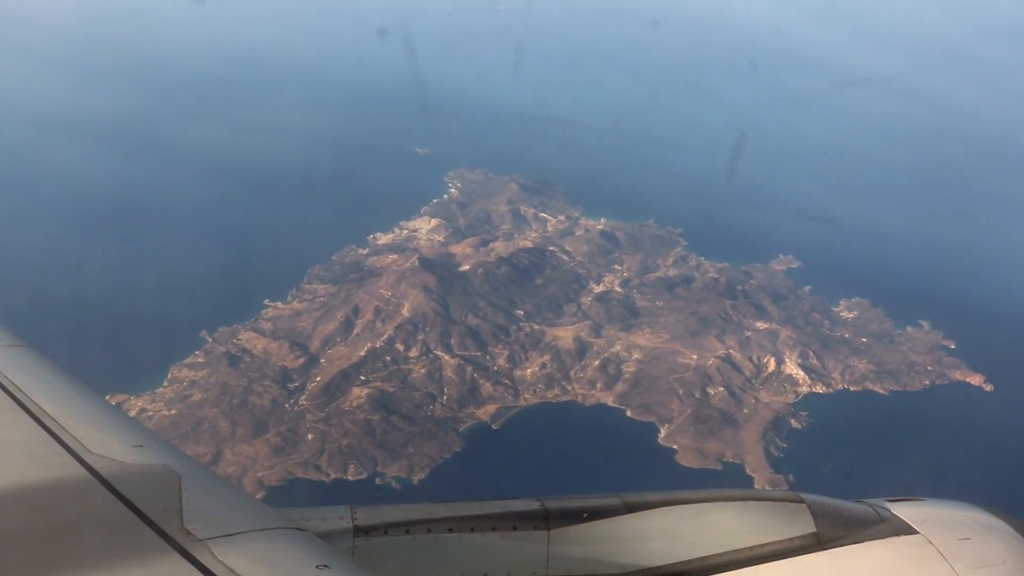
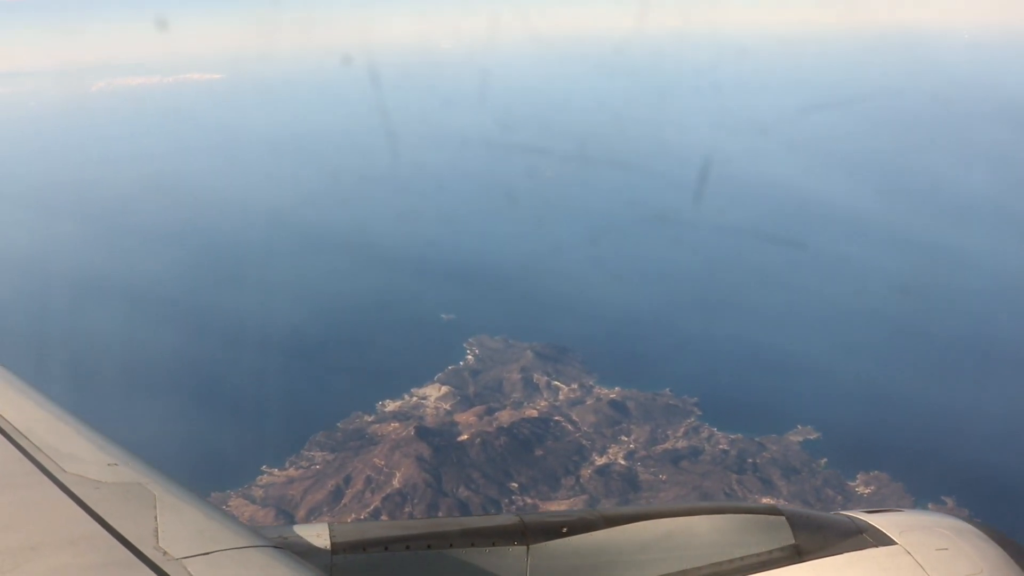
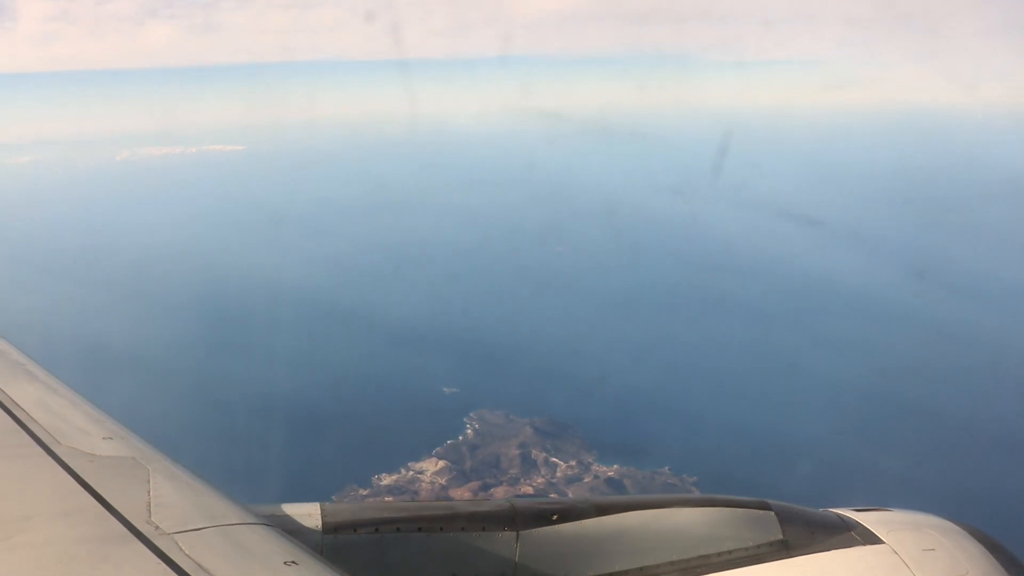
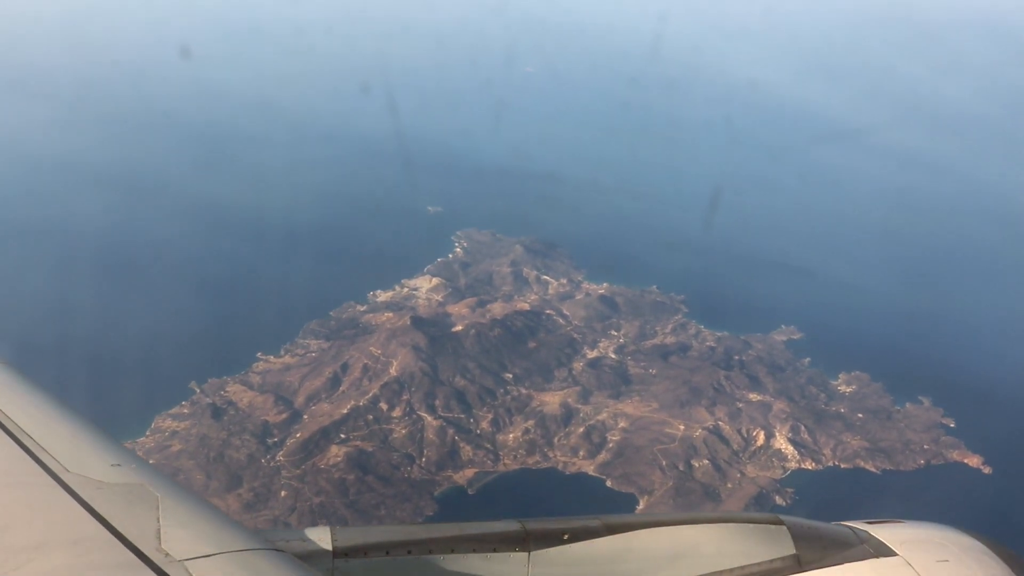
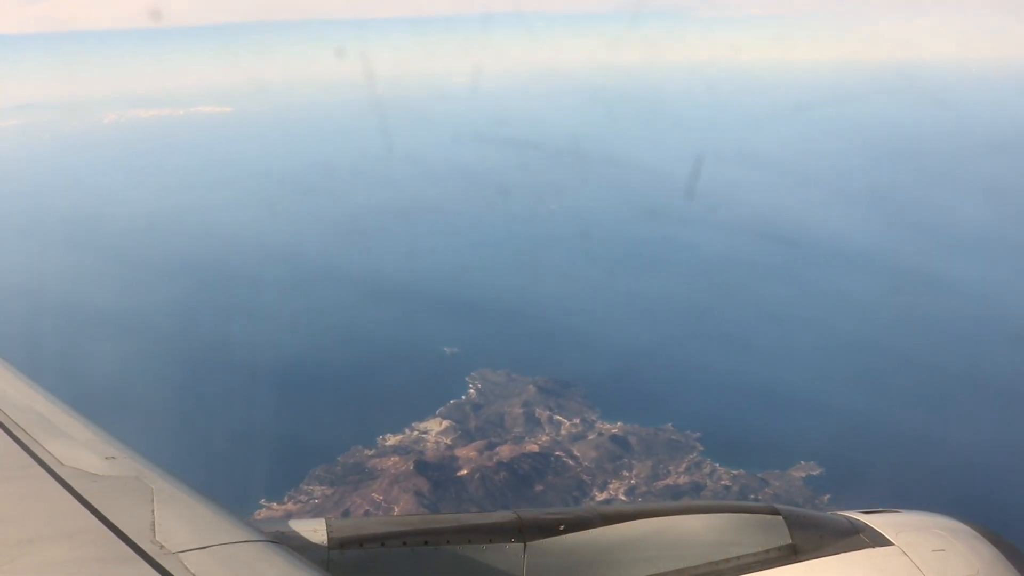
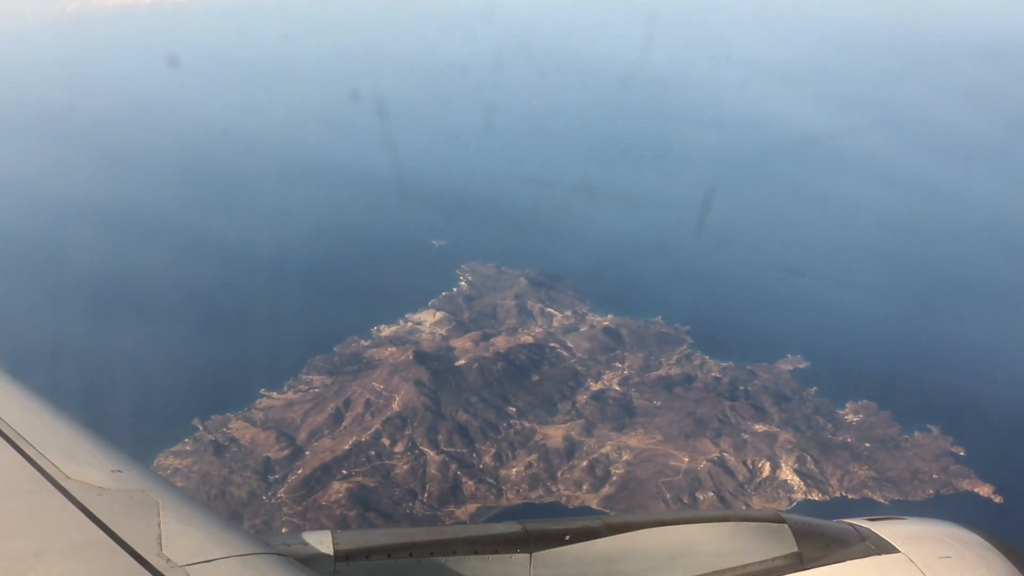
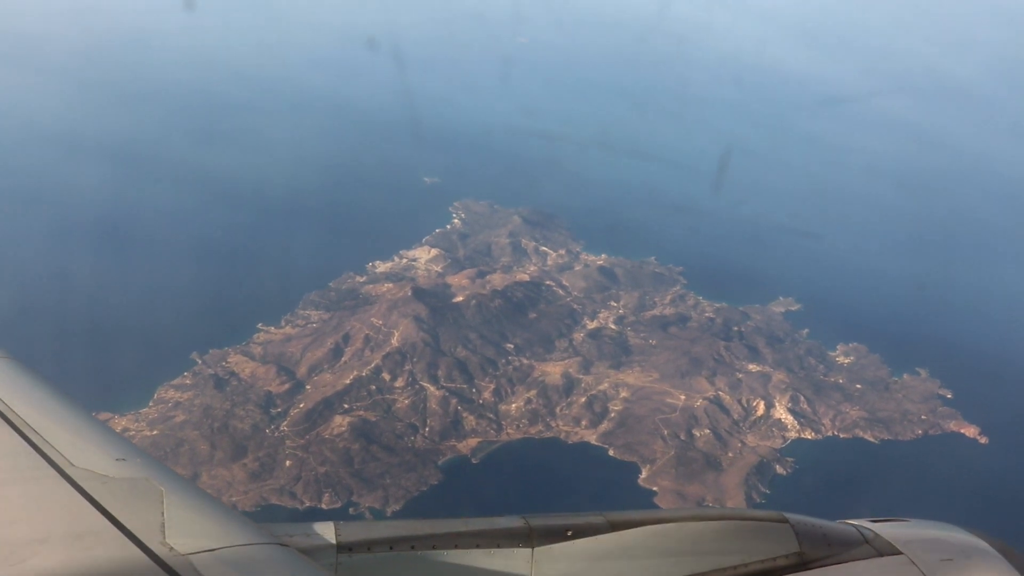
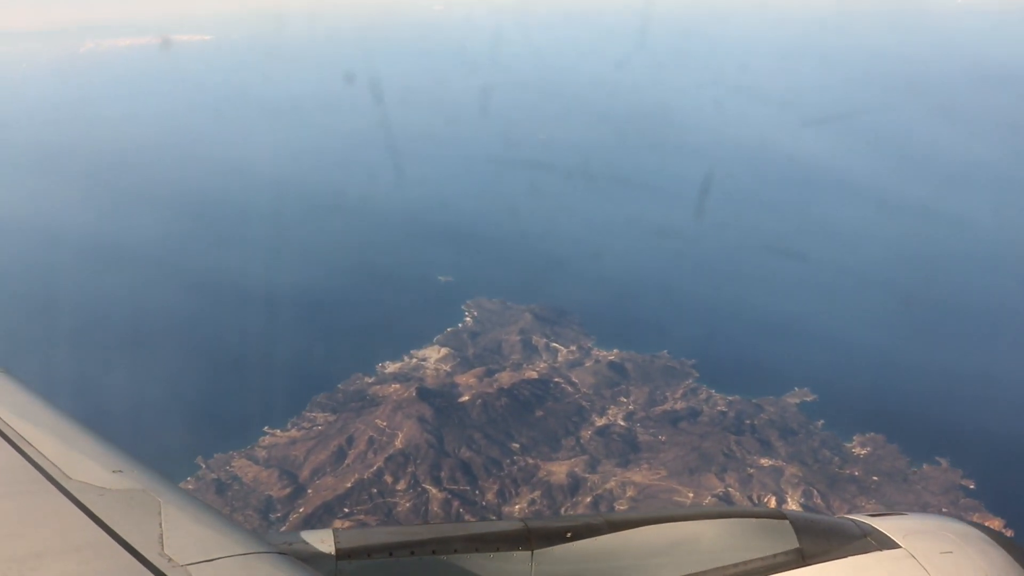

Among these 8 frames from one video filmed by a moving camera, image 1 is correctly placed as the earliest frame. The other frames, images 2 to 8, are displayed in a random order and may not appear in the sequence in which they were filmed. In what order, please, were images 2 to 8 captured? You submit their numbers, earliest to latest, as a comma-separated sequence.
7, 4, 6, 8, 2, 5, 3
